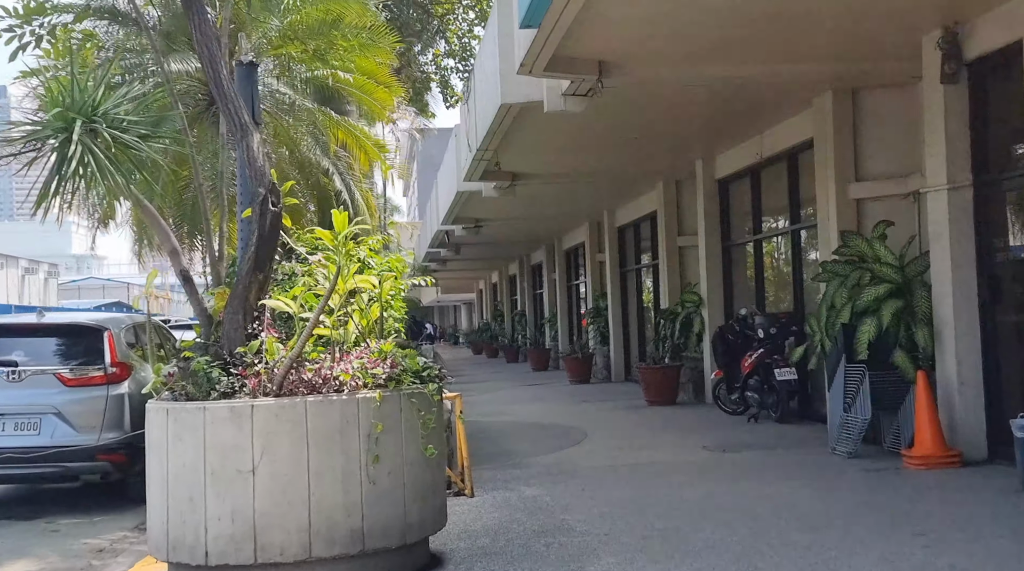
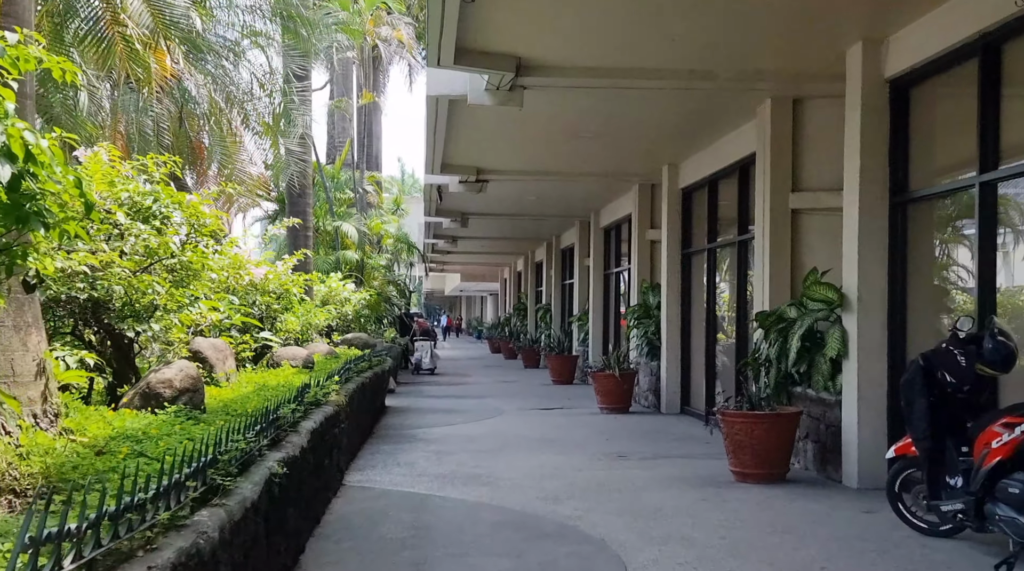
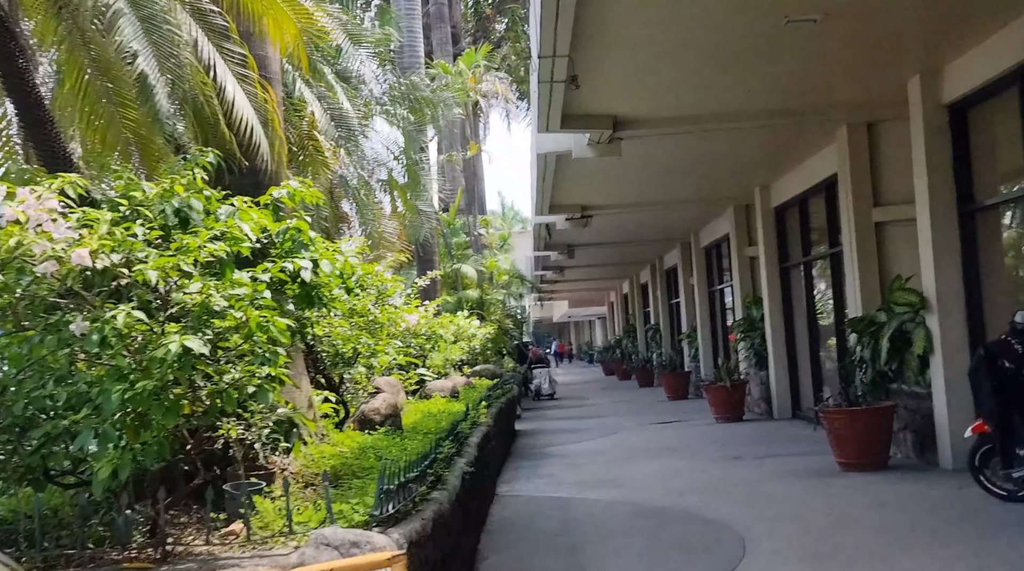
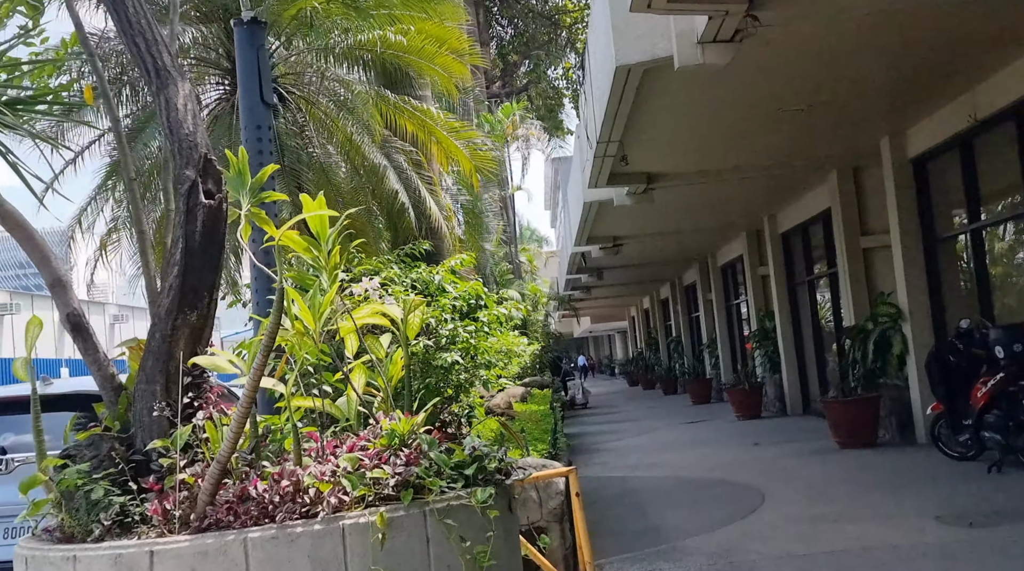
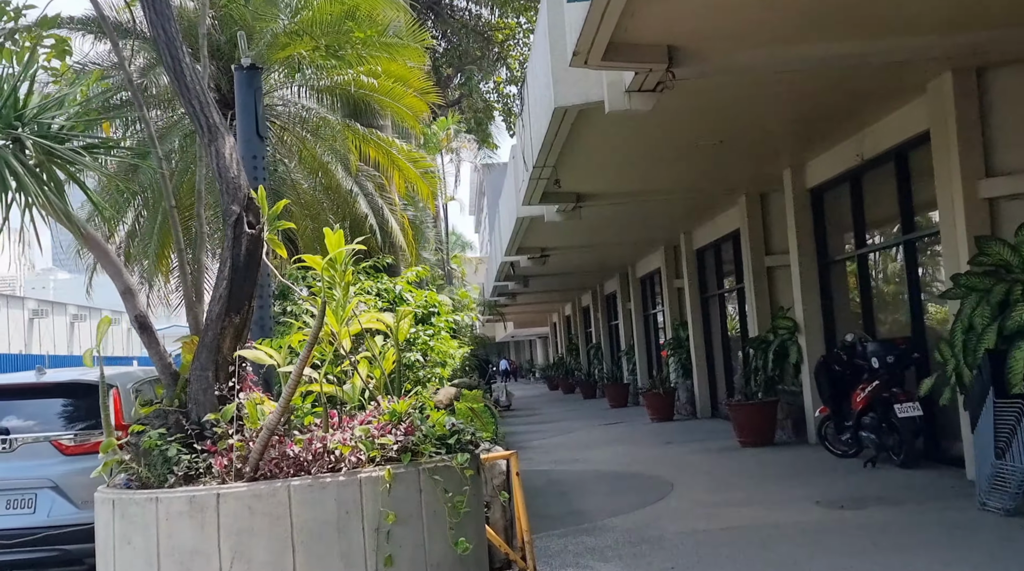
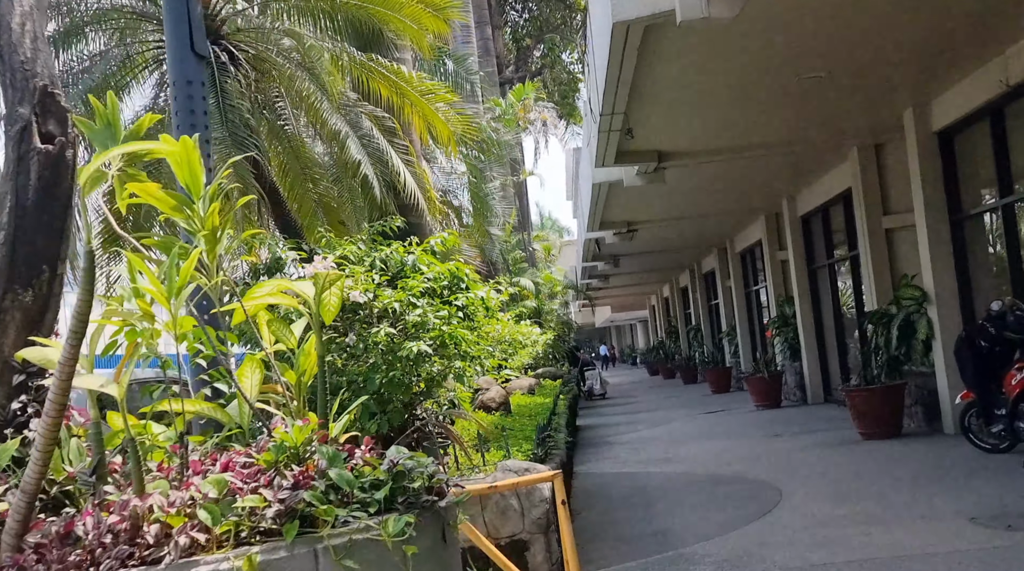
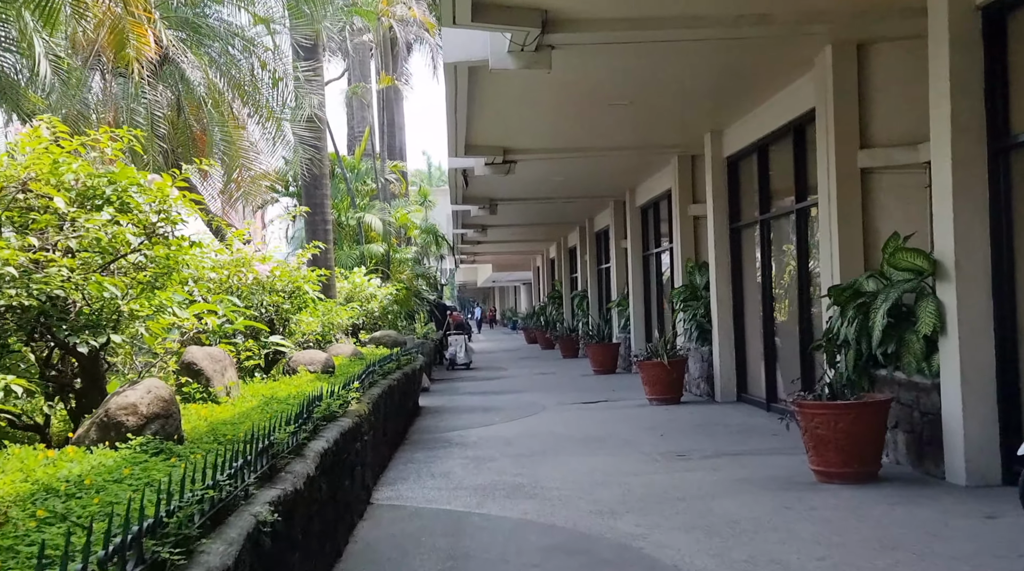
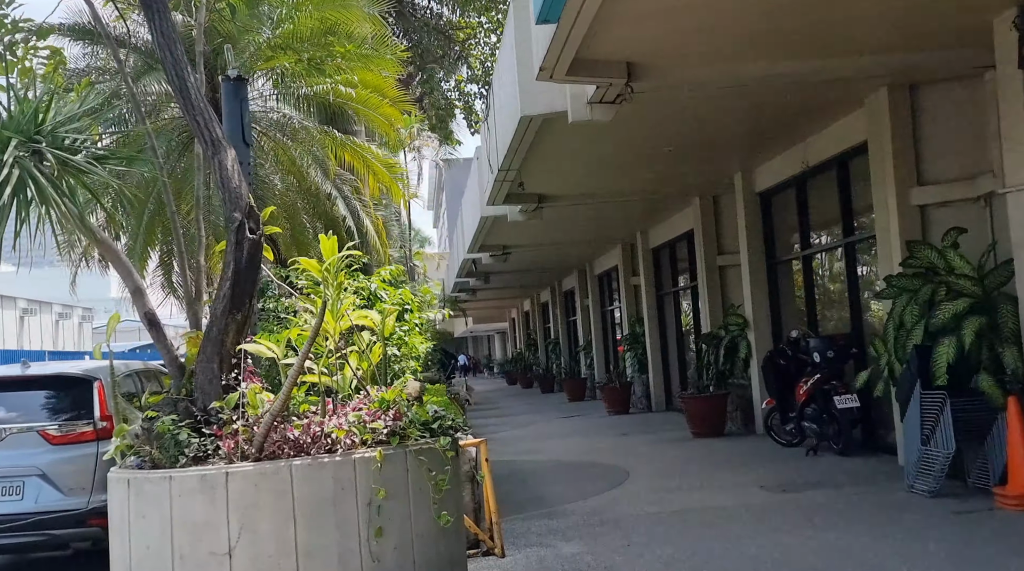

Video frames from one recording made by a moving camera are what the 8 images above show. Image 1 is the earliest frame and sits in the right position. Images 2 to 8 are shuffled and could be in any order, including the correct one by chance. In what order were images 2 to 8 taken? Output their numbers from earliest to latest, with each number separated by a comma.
8, 5, 4, 6, 3, 2, 7
